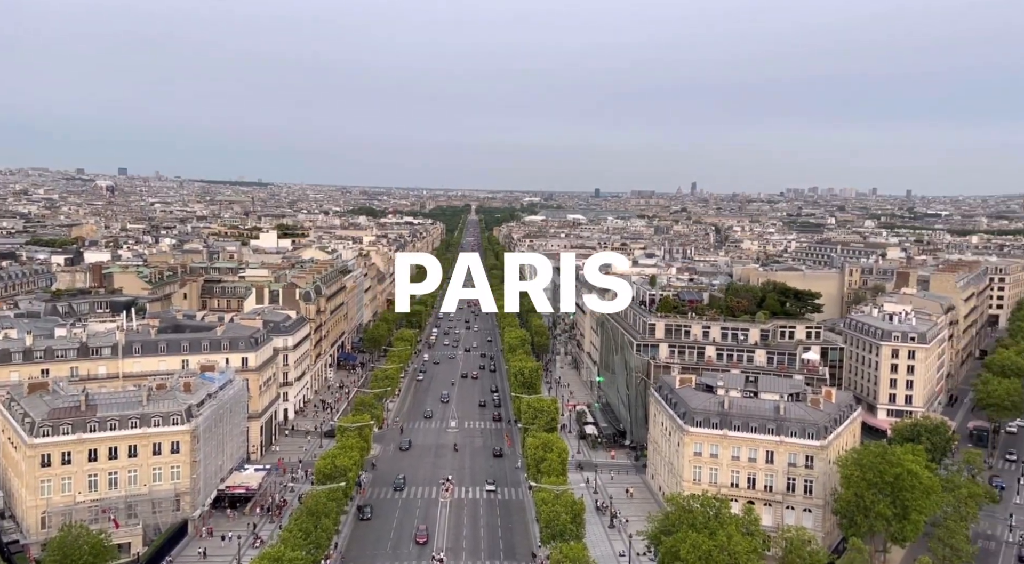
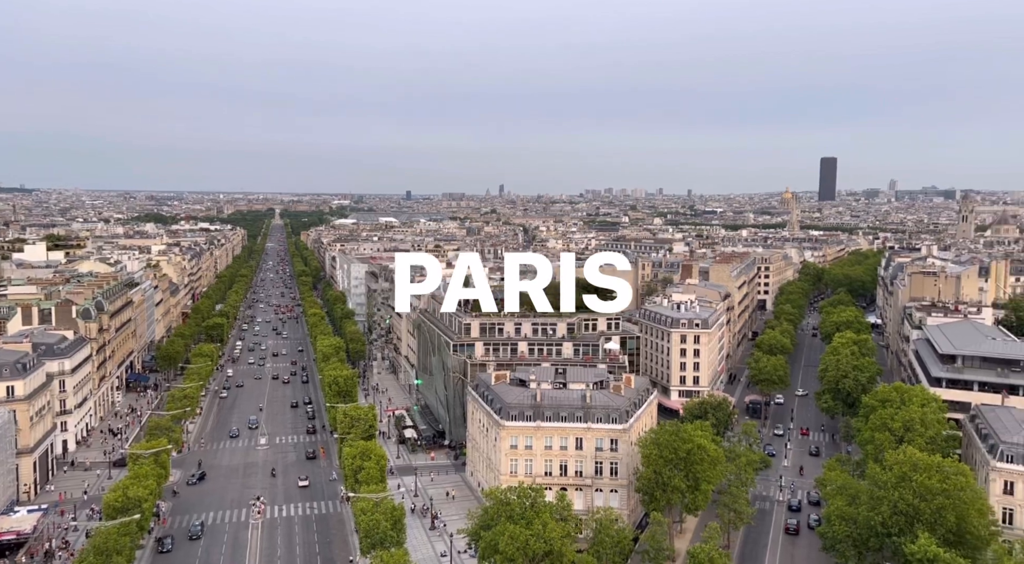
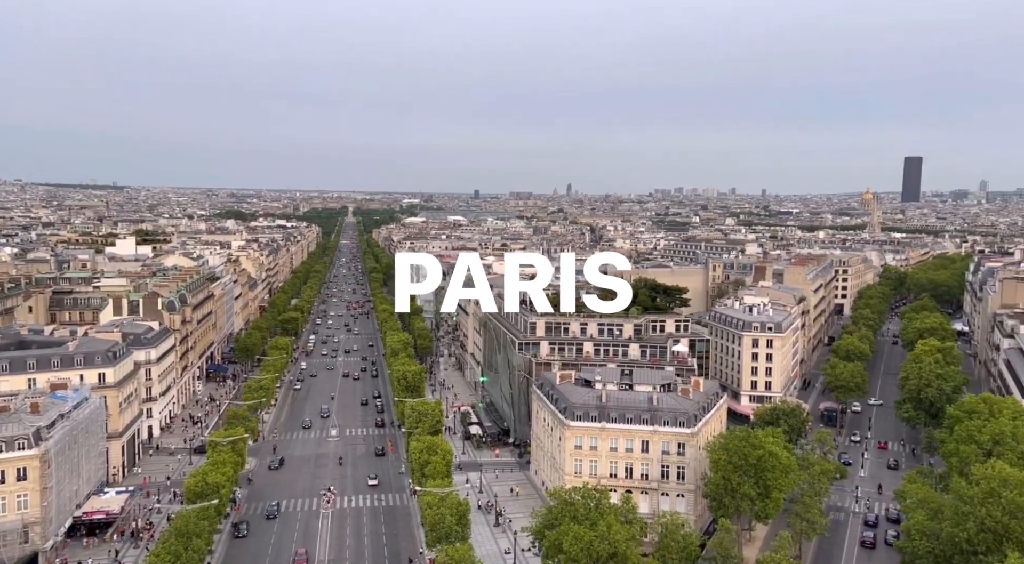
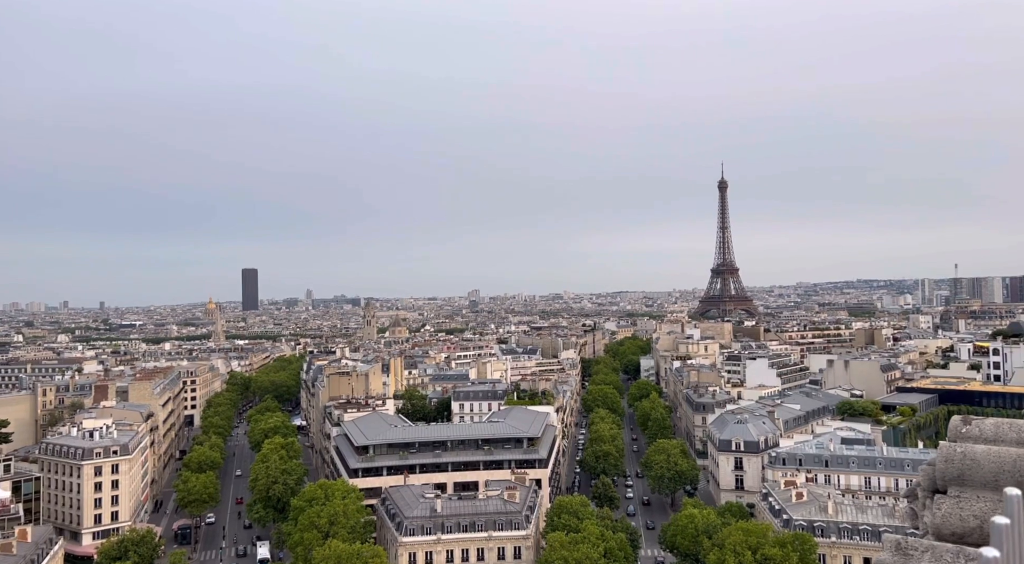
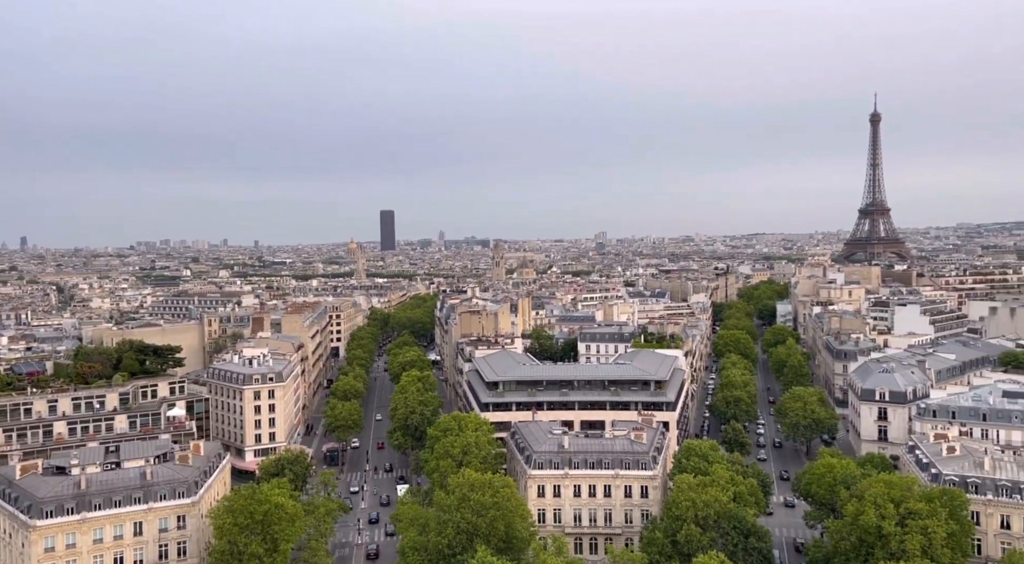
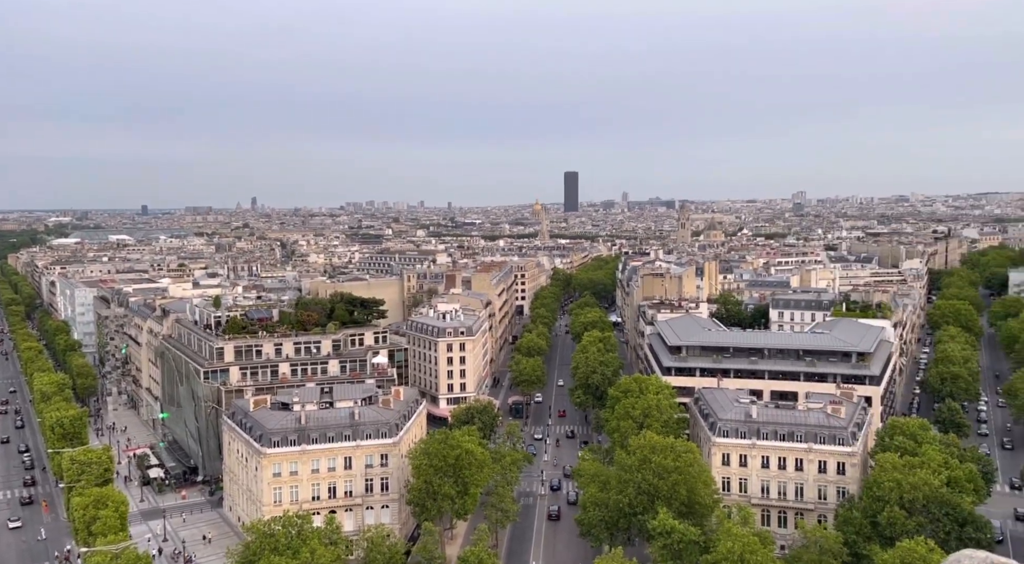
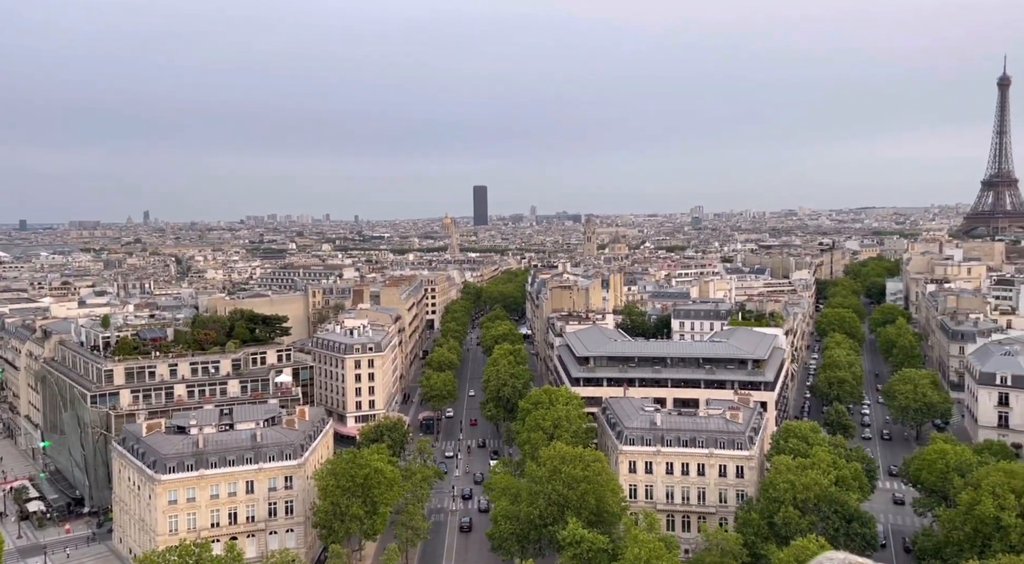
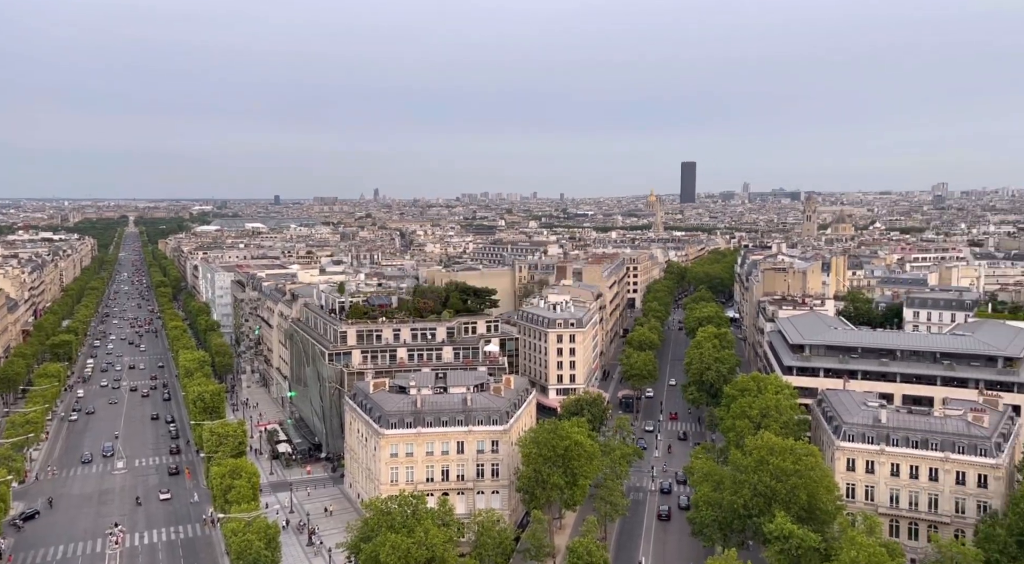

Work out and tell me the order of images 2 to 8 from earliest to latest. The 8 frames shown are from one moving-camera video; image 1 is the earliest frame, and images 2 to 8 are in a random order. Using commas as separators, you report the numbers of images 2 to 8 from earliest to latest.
3, 2, 8, 6, 7, 5, 4
